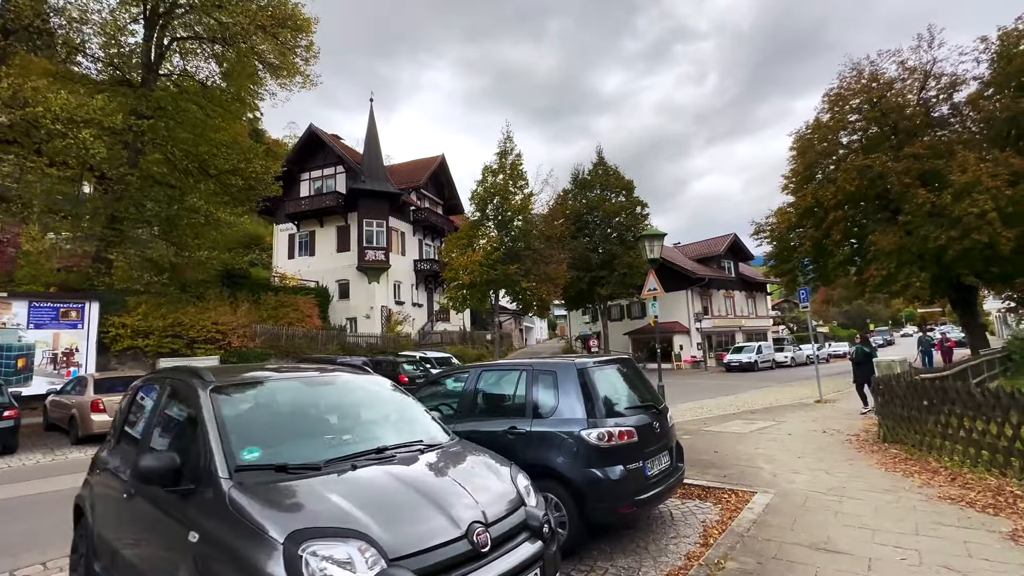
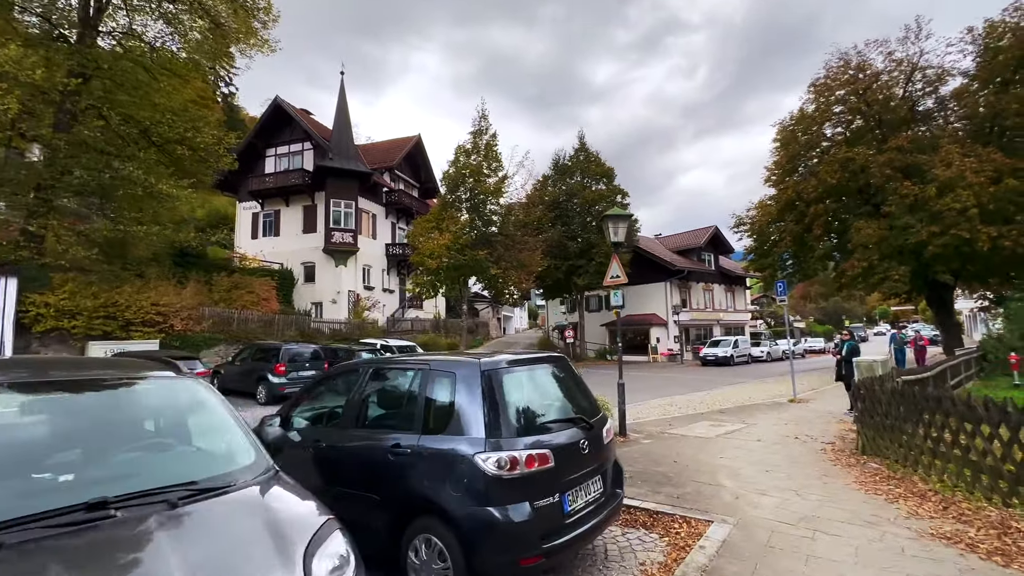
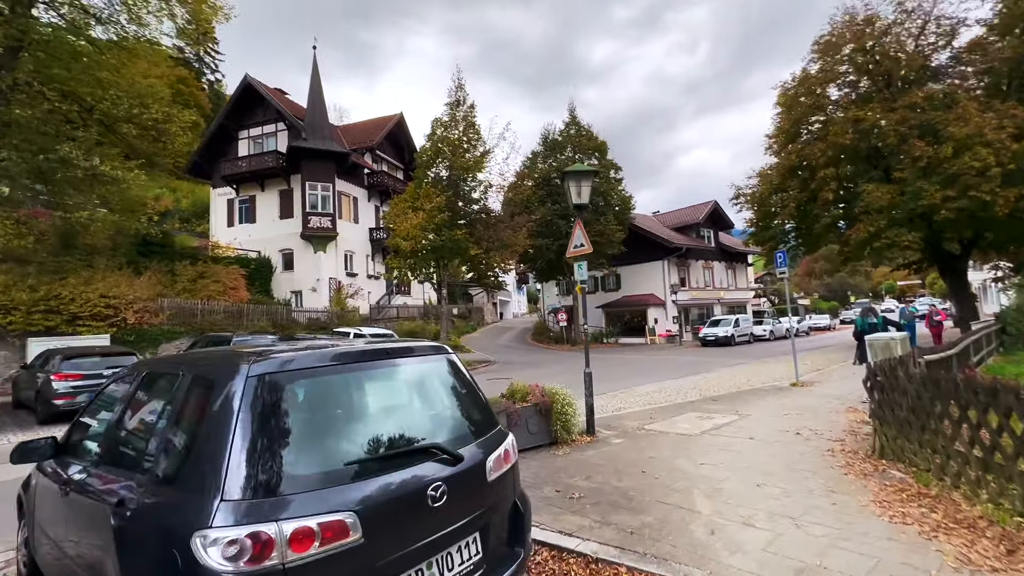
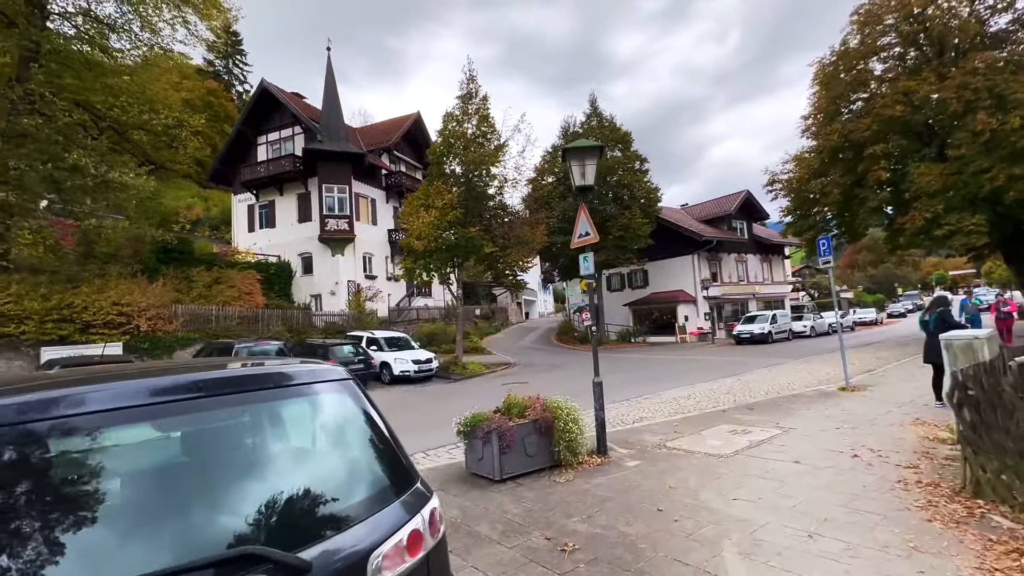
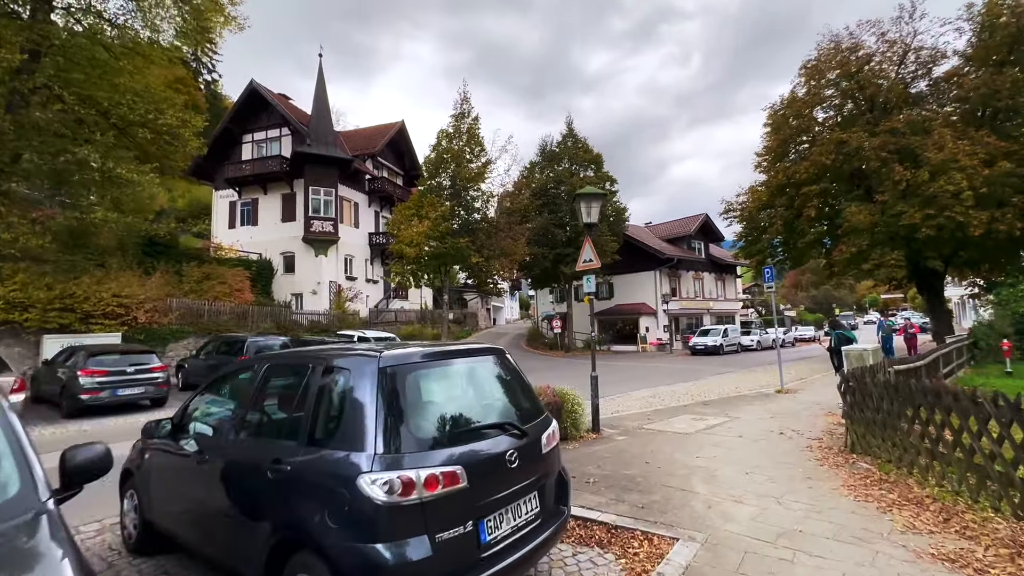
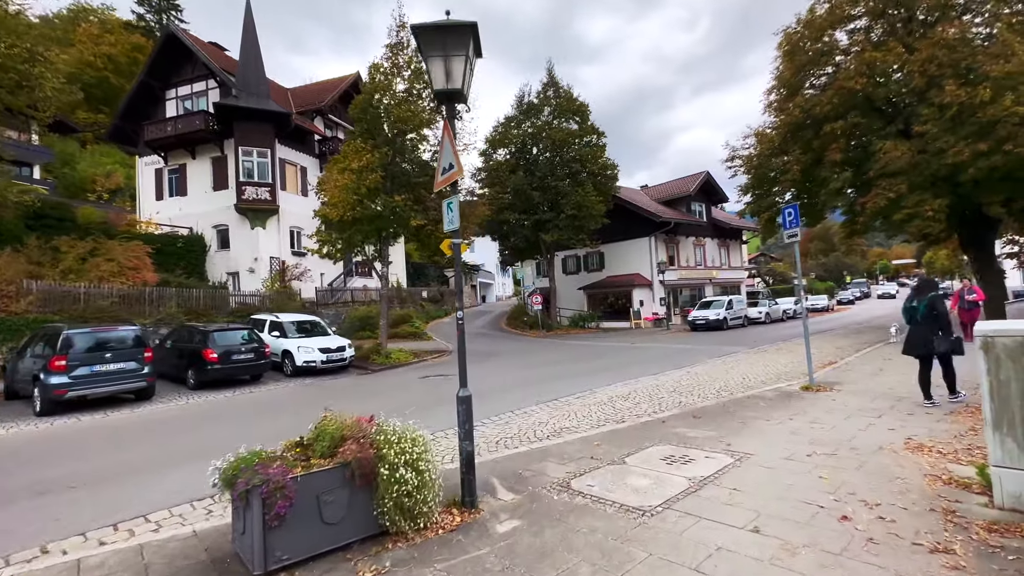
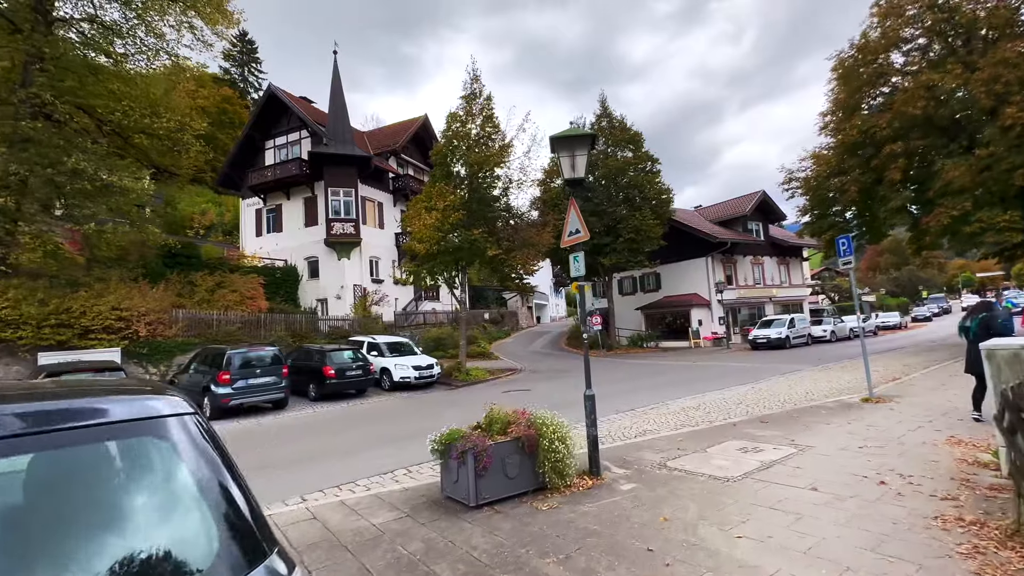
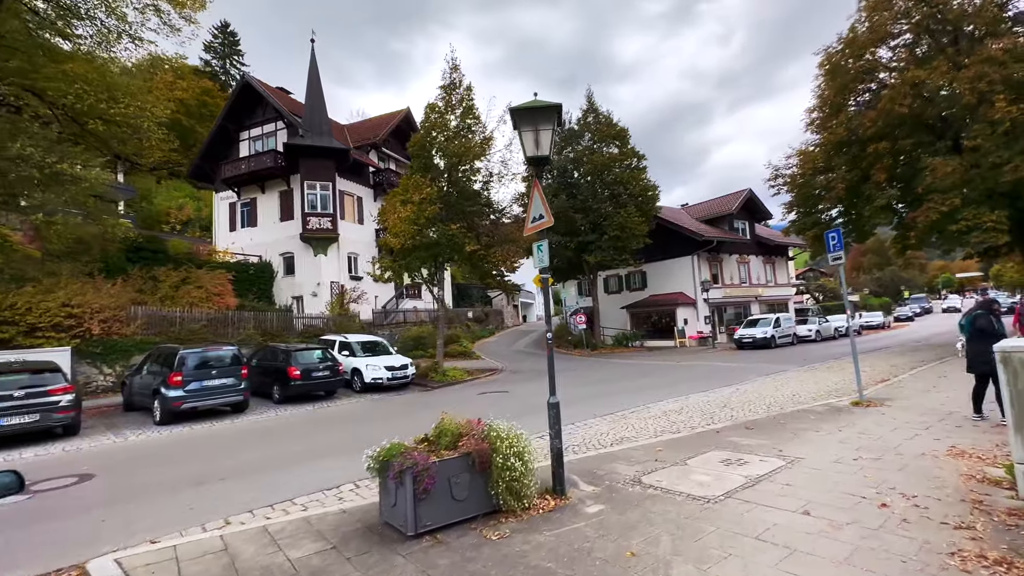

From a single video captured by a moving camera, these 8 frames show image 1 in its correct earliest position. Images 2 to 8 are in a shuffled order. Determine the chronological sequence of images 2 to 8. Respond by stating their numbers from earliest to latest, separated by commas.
2, 5, 3, 4, 7, 8, 6
